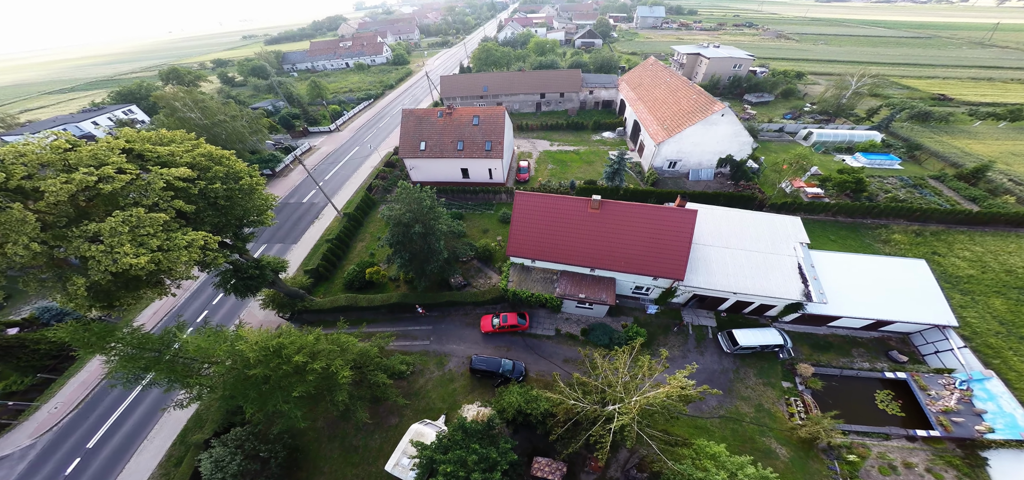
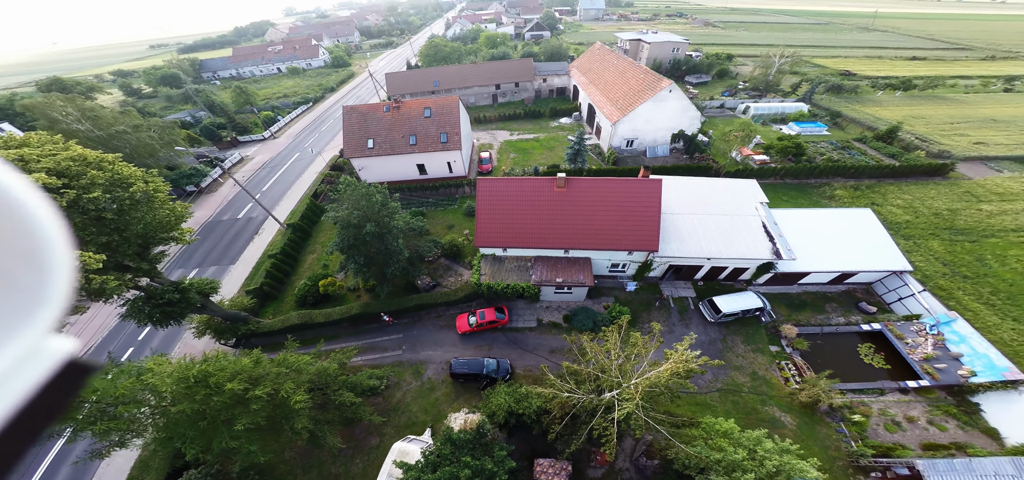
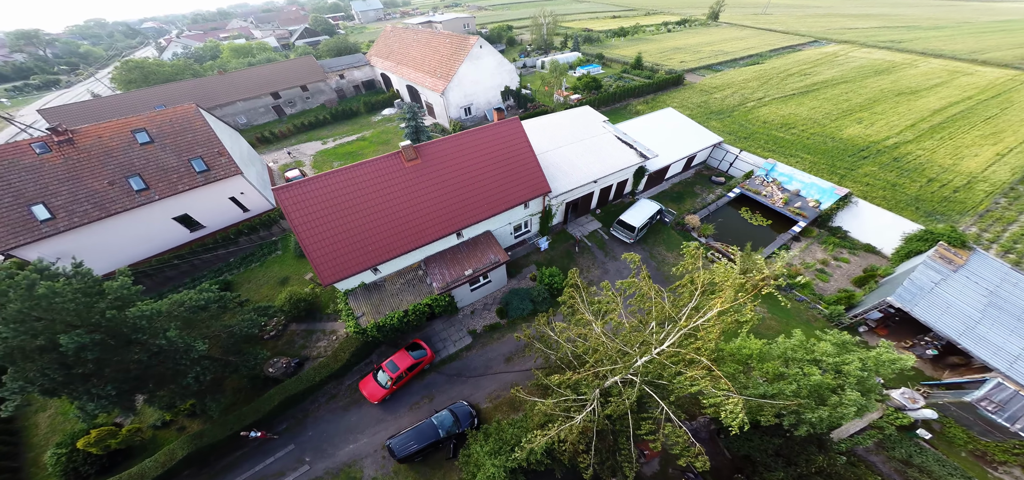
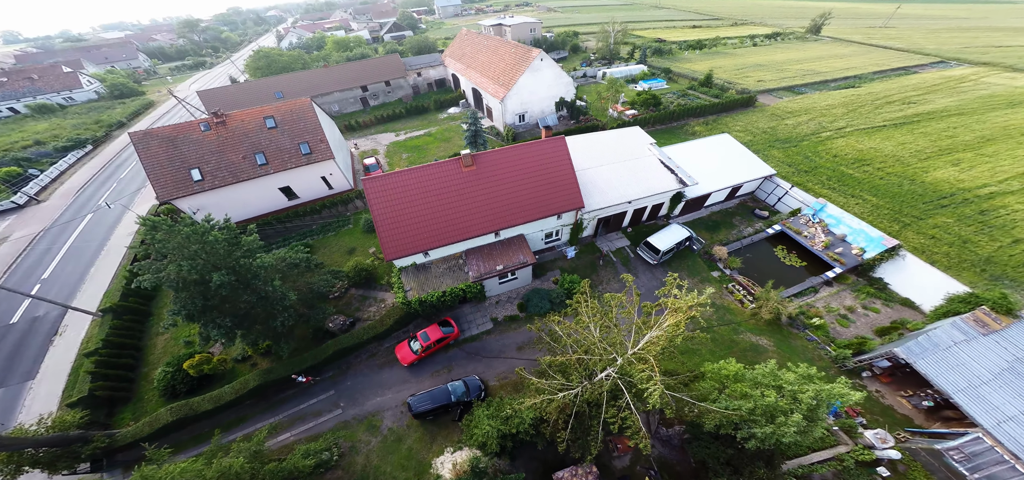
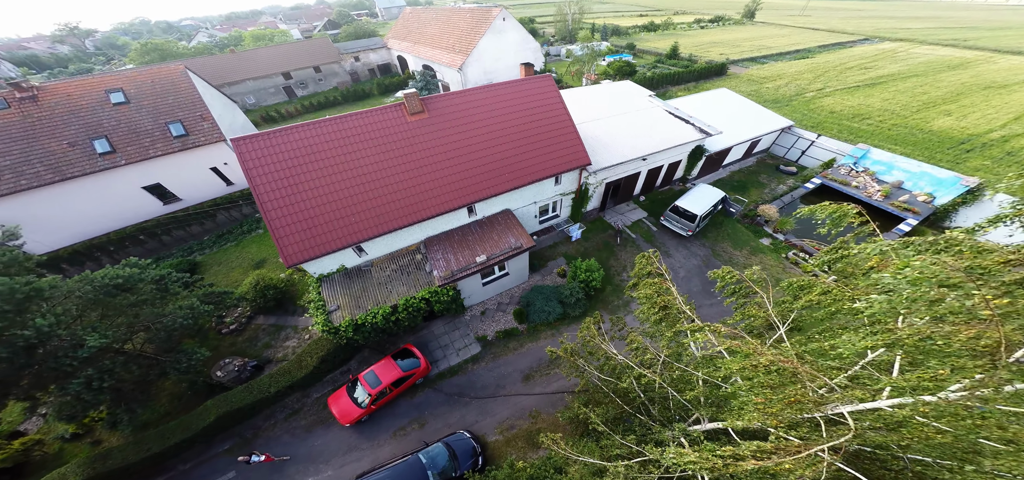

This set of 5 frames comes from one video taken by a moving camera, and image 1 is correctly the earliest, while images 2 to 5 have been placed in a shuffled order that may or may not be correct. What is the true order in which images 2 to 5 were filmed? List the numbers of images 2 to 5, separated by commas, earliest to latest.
2, 4, 3, 5
